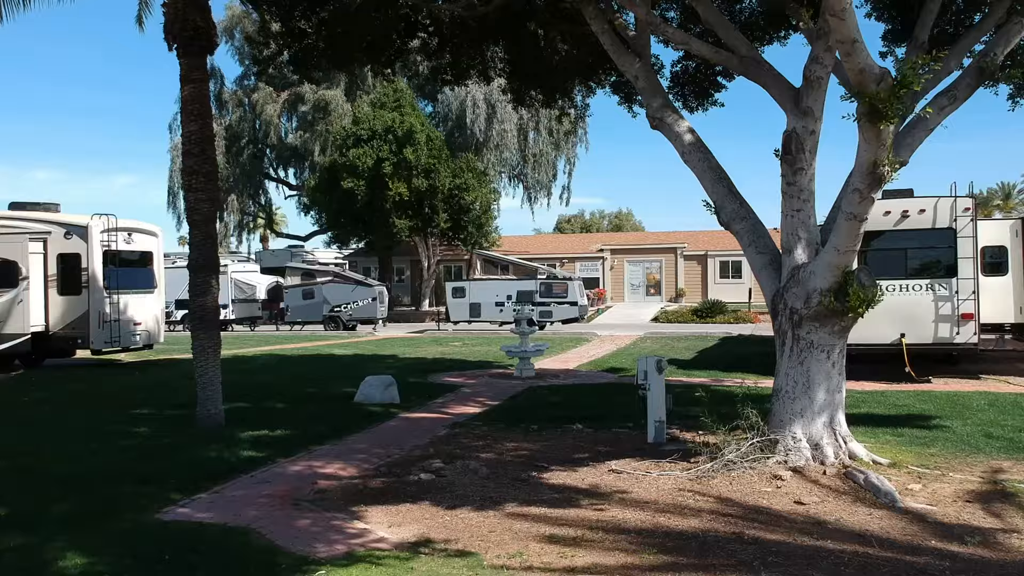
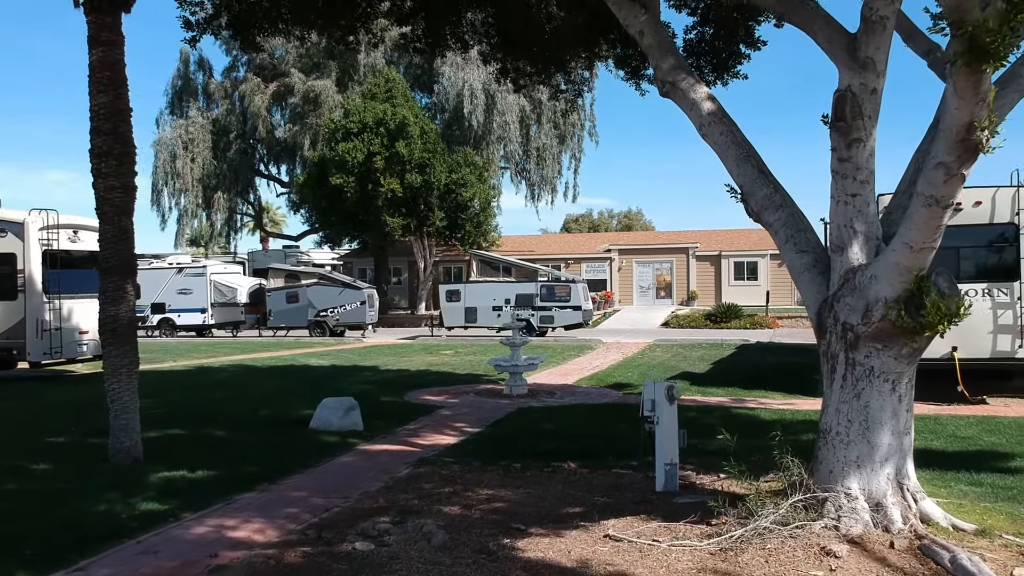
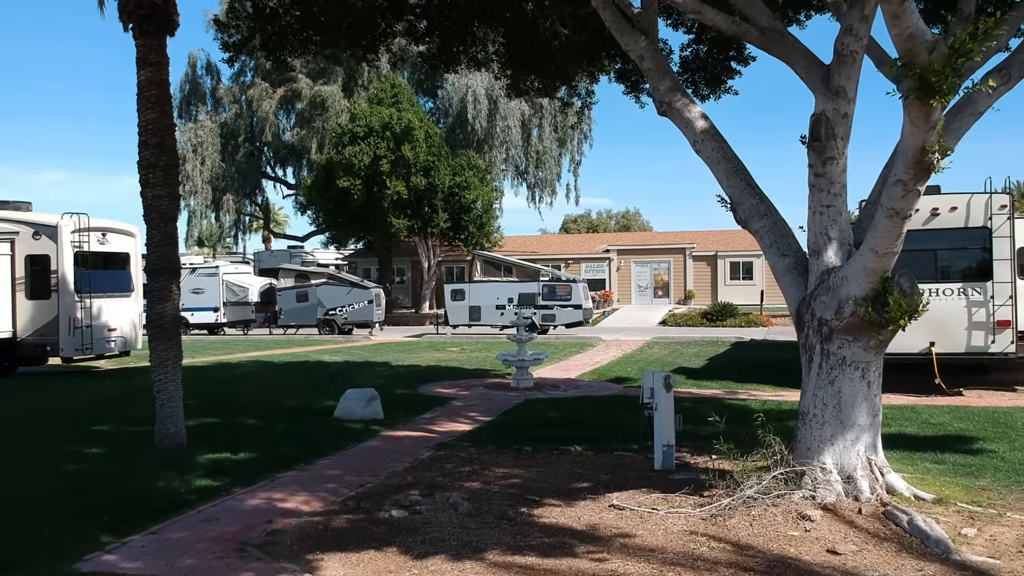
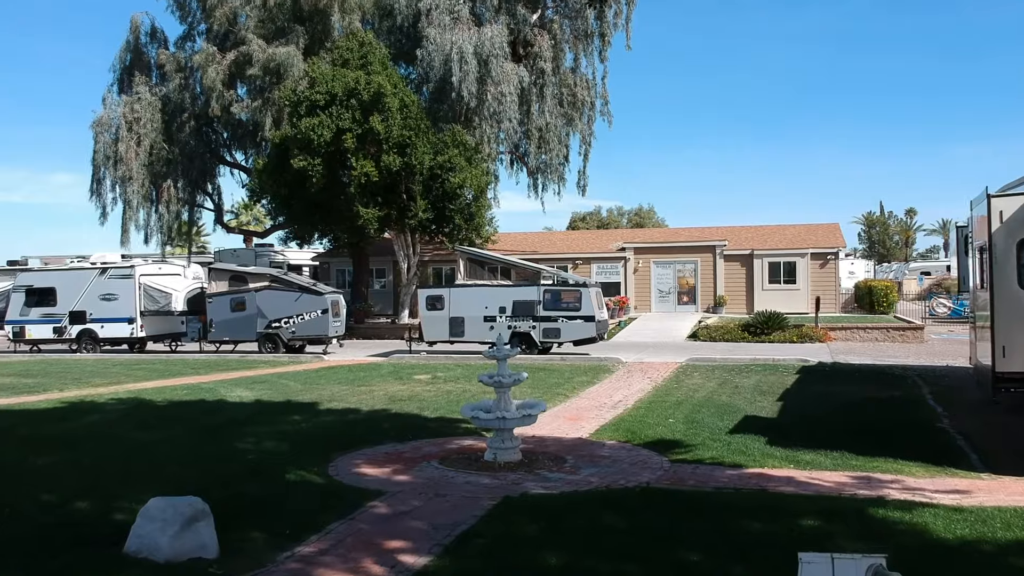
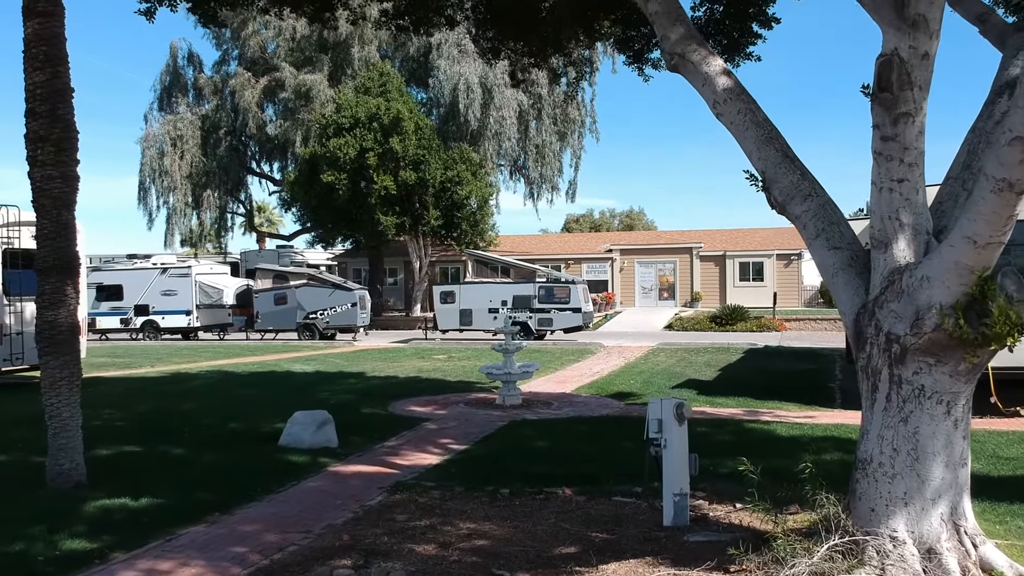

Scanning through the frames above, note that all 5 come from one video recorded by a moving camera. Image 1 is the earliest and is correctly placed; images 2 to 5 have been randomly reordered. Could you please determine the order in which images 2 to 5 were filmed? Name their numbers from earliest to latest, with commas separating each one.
3, 2, 5, 4
